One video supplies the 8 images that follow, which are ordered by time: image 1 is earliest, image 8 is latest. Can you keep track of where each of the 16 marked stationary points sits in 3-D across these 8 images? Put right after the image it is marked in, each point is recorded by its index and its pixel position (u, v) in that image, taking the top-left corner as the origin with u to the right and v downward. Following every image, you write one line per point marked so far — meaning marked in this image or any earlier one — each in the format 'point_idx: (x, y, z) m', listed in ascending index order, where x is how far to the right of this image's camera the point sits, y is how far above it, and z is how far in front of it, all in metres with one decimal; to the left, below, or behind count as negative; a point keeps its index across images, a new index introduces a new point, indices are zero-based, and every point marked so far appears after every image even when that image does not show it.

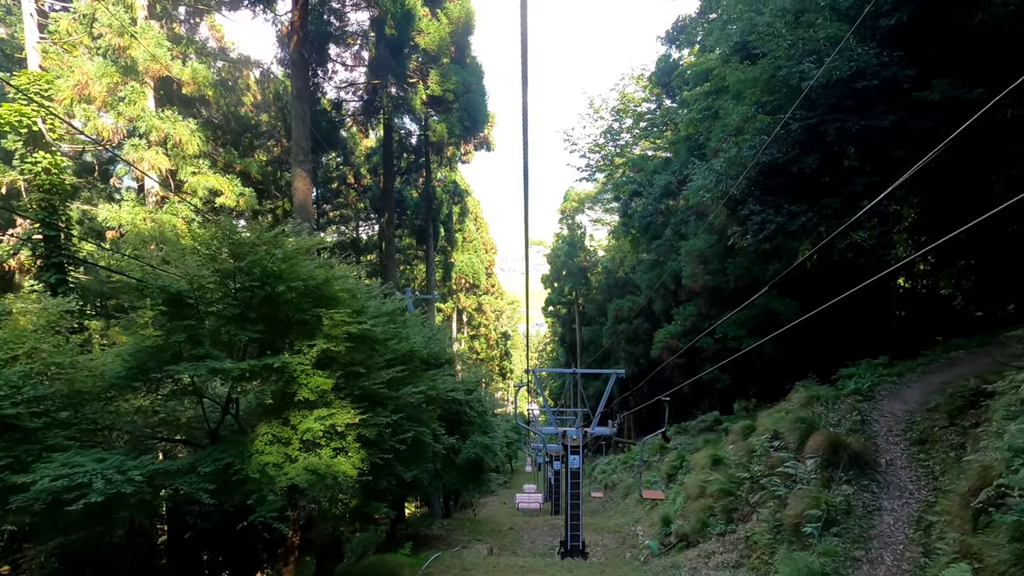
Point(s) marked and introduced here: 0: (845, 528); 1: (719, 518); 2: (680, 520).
0: (+4.5, -3.3, +7.2) m
1: (+4.1, -4.6, +10.5) m
2: (+3.9, -5.4, +12.3) m
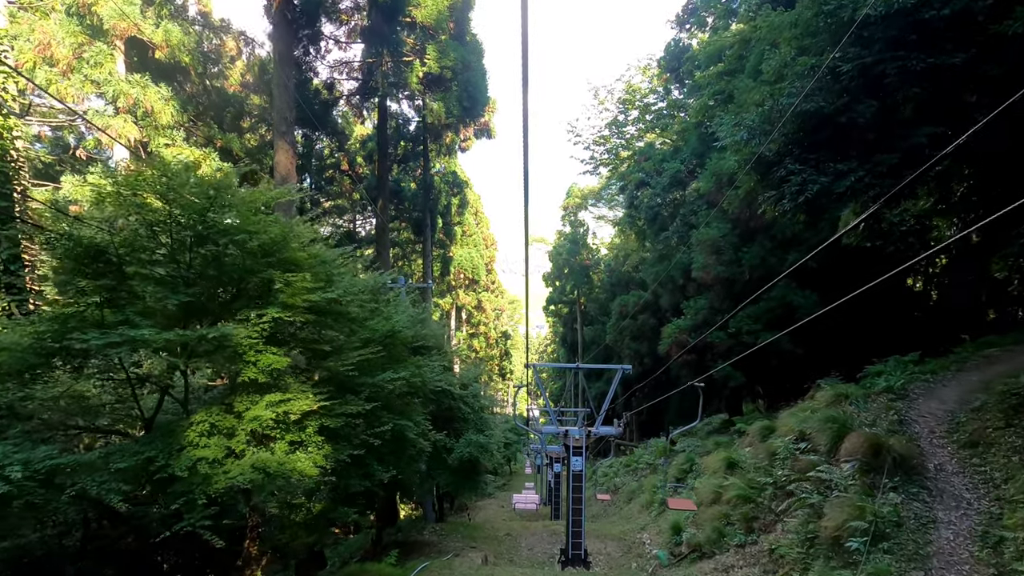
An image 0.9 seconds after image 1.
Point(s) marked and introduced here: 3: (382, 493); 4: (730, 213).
0: (+4.5, -3.0, +6.1) m
1: (+4.1, -4.3, +9.5) m
2: (+3.9, -5.2, +11.3) m
3: (-2.8, -4.5, +11.4) m
4: (+6.3, +2.2, +15.1) m
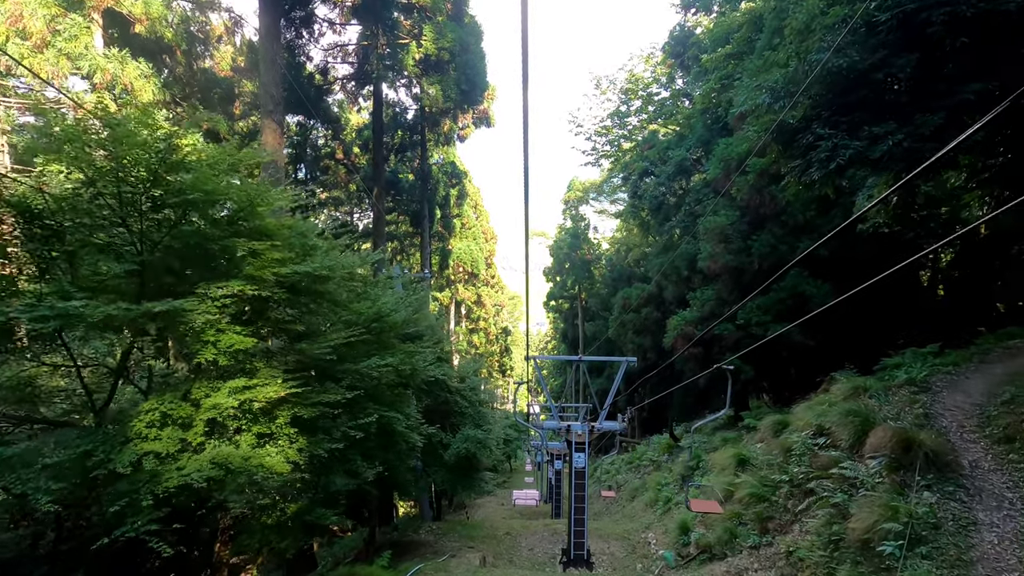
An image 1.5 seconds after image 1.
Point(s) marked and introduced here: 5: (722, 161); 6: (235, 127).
0: (+4.5, -2.7, +5.6) m
1: (+4.1, -4.1, +8.9) m
2: (+3.8, -4.9, +10.8) m
3: (-2.8, -4.2, +10.9) m
4: (+6.2, +2.4, +14.5) m
5: (+6.0, +3.6, +15.1) m
6: (-7.4, +4.3, +14.0) m
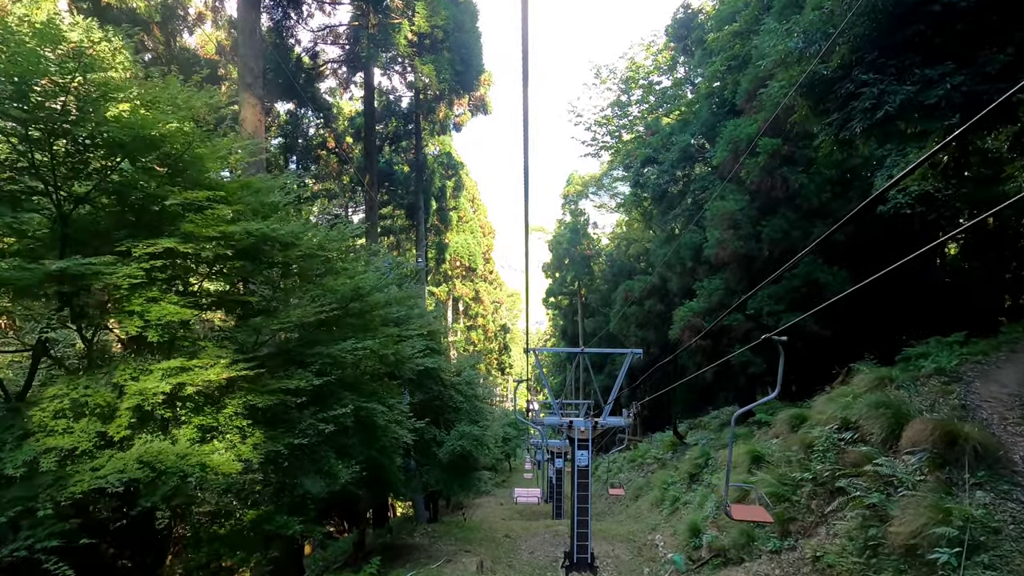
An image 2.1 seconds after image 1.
0: (+4.5, -2.5, +4.8) m
1: (+4.0, -3.8, +8.2) m
2: (+3.8, -4.6, +10.0) m
3: (-2.8, -3.9, +10.2) m
4: (+6.2, +2.7, +13.8) m
5: (+6.0, +3.9, +14.4) m
6: (-7.4, +4.5, +13.3) m
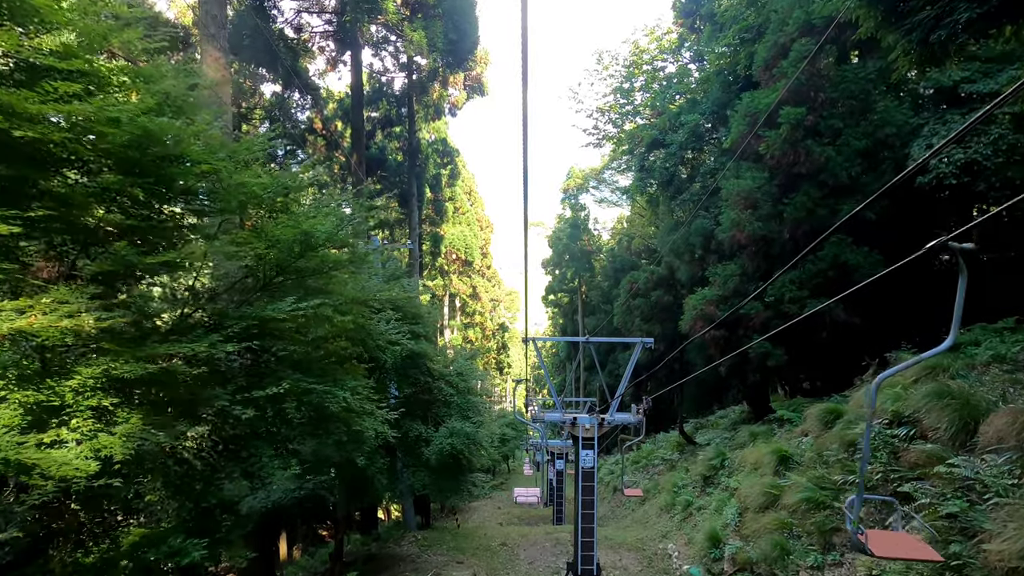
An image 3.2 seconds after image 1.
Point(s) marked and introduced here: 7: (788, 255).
0: (+4.4, -2.1, +3.7) m
1: (+4.0, -3.4, +7.1) m
2: (+3.8, -4.2, +8.9) m
3: (-2.9, -3.6, +9.0) m
4: (+6.1, +3.1, +12.6) m
5: (+5.9, +4.3, +13.2) m
6: (-7.5, +4.9, +12.1) m
7: (+6.6, +0.8, +12.5) m
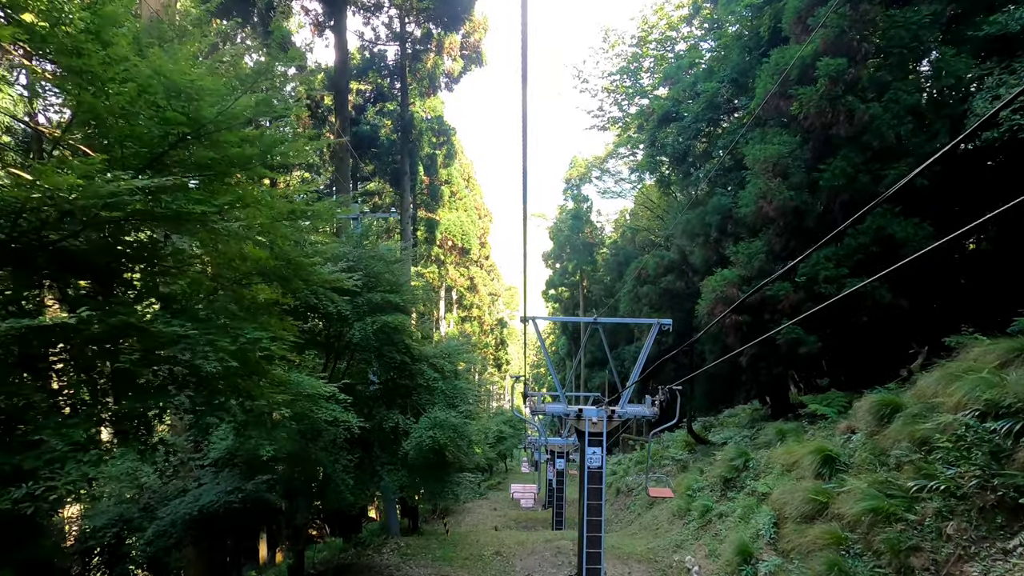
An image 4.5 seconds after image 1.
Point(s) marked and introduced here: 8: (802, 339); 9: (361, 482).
0: (+4.3, -1.6, +2.2) m
1: (+3.9, -3.0, +5.6) m
2: (+3.7, -3.8, +7.4) m
3: (-3.0, -3.0, +7.5) m
4: (+6.1, +3.5, +11.2) m
5: (+5.9, +4.7, +11.8) m
6: (-7.5, +5.5, +10.7) m
7: (+6.5, +1.2, +11.0) m
8: (+6.0, -1.0, +10.8) m
9: (-2.5, -3.3, +8.9) m
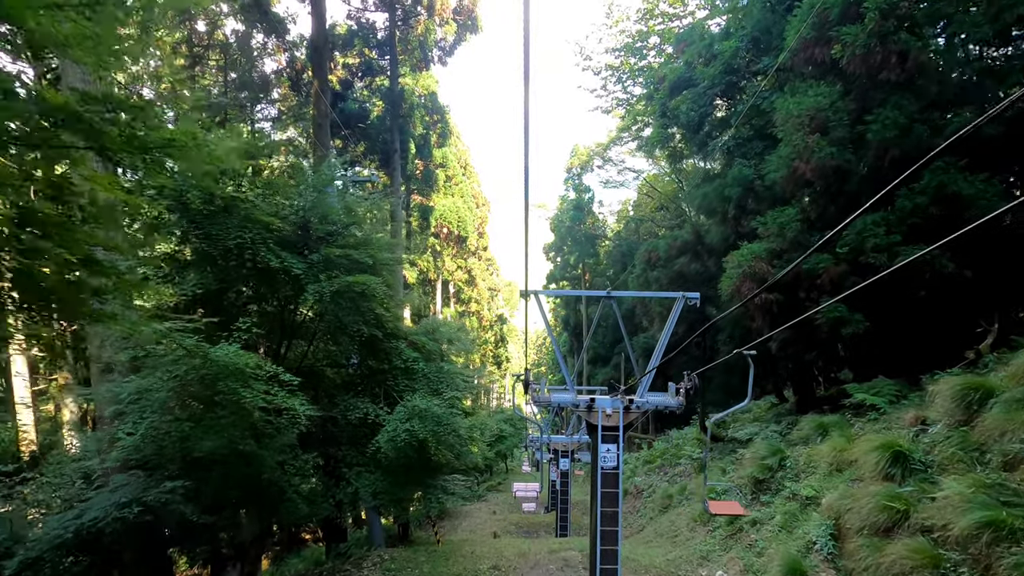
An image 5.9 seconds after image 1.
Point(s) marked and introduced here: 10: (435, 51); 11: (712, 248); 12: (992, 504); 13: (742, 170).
0: (+4.3, -1.1, +0.8) m
1: (+3.9, -2.5, +4.2) m
2: (+3.7, -3.3, +6.0) m
3: (-3.0, -2.6, +6.1) m
4: (+6.1, +4.1, +9.7) m
5: (+5.8, +5.2, +10.3) m
6: (-7.5, +5.9, +9.2) m
7: (+6.5, +1.7, +9.6) m
8: (+5.9, -0.5, +9.3) m
9: (-2.5, -2.9, +7.5) m
10: (-2.8, +8.7, +19.2) m
11: (+5.8, +1.2, +15.5) m
12: (+4.2, -1.9, +4.6) m
13: (+5.9, +3.0, +13.4) m
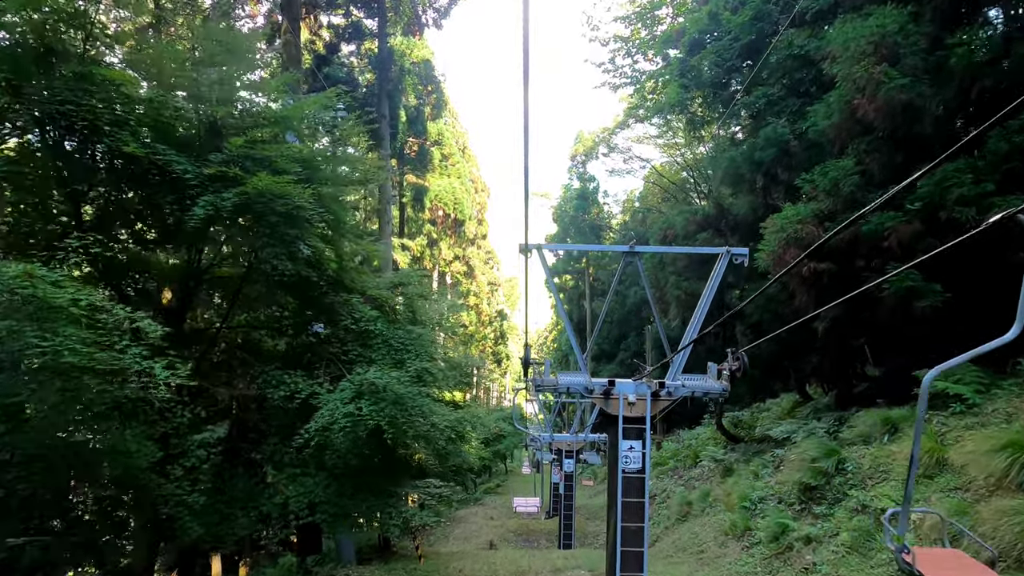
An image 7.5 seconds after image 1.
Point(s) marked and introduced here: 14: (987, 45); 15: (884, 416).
0: (+4.3, -0.6, -1.0) m
1: (+3.9, -1.9, +2.4) m
2: (+3.6, -2.7, +4.2) m
3: (-3.0, -2.0, +4.3) m
4: (+6.1, +4.6, +8.0) m
5: (+5.8, +5.8, +8.6) m
6: (-7.5, +6.5, +7.5) m
7: (+6.5, +2.3, +7.8) m
8: (+5.9, 0.0, +7.6) m
9: (-2.5, -2.3, +5.7) m
10: (-2.8, +9.3, +17.5) m
11: (+5.8, +1.7, +13.8) m
12: (+4.2, -1.3, +2.9) m
13: (+5.9, +3.5, +11.7) m
14: (+6.5, +3.3, +7.1) m
15: (+5.7, -1.9, +8.0) m
